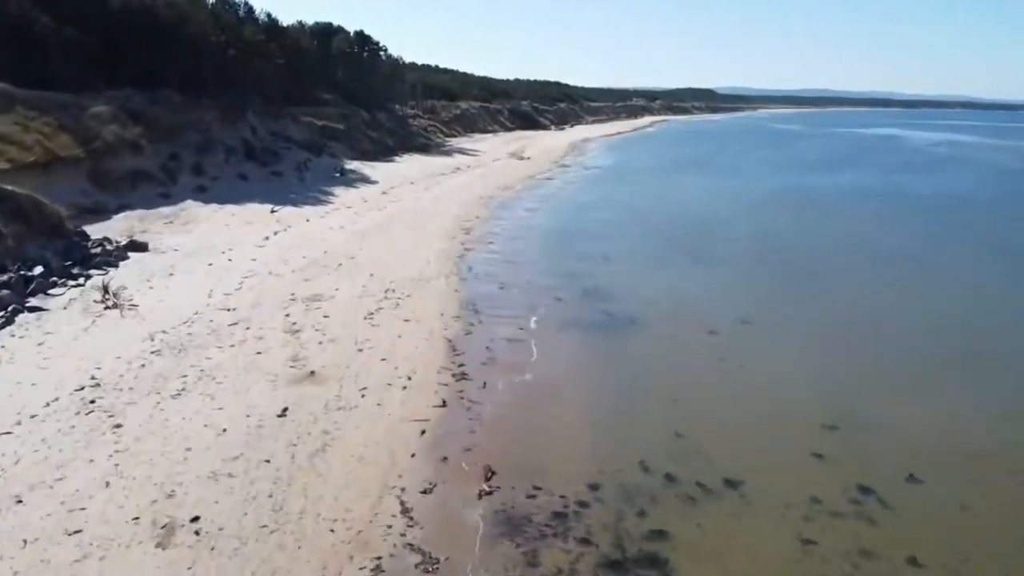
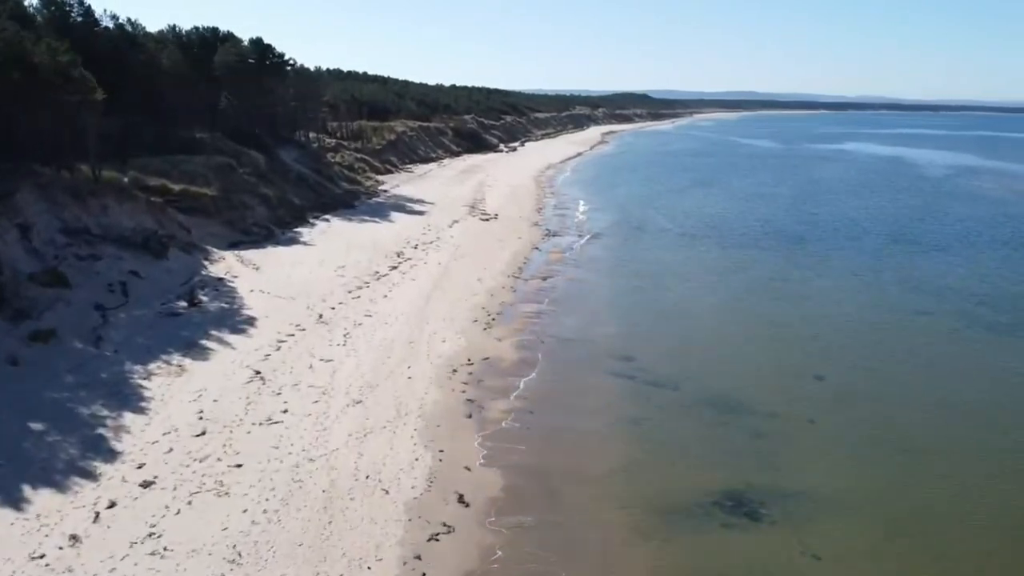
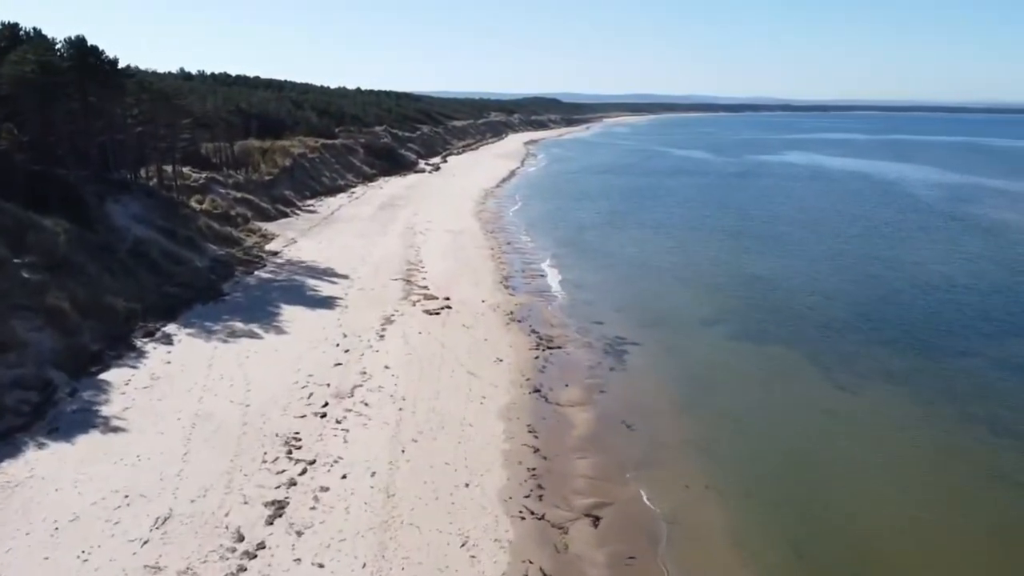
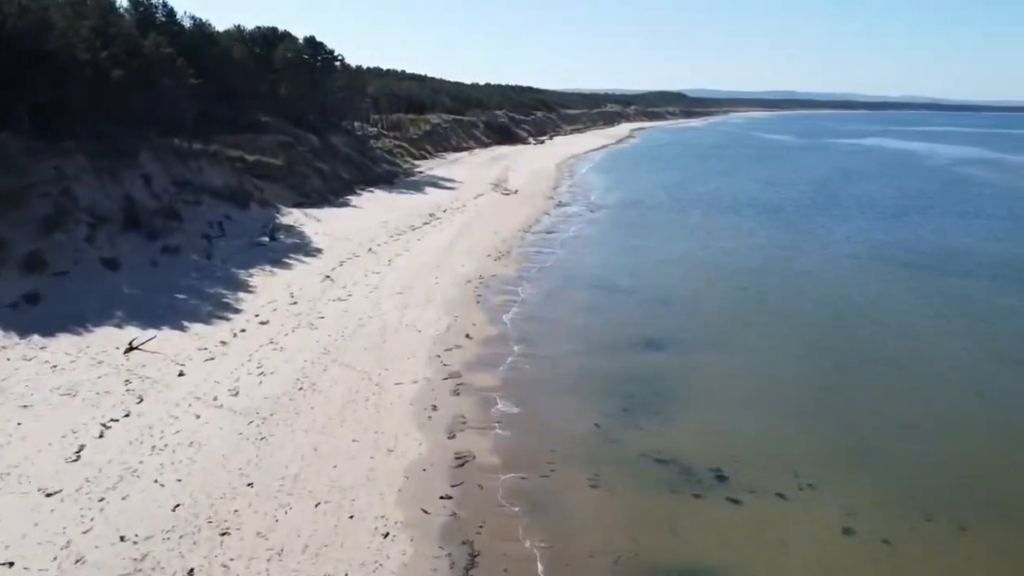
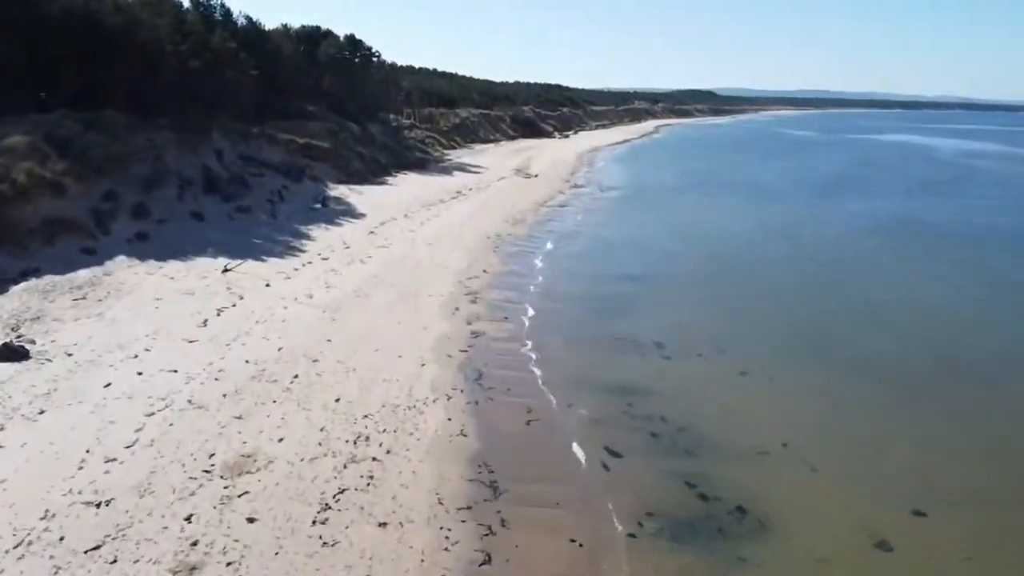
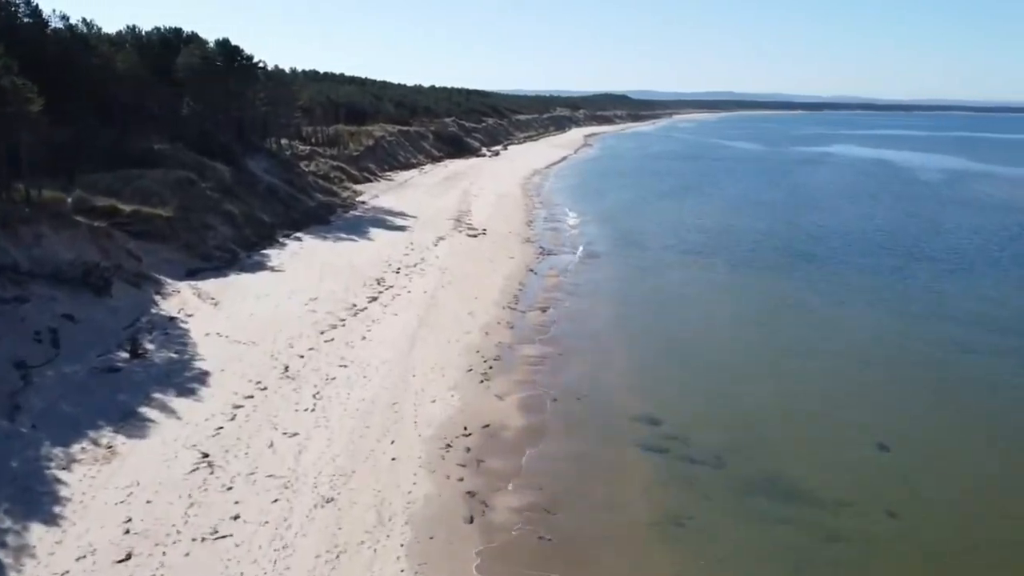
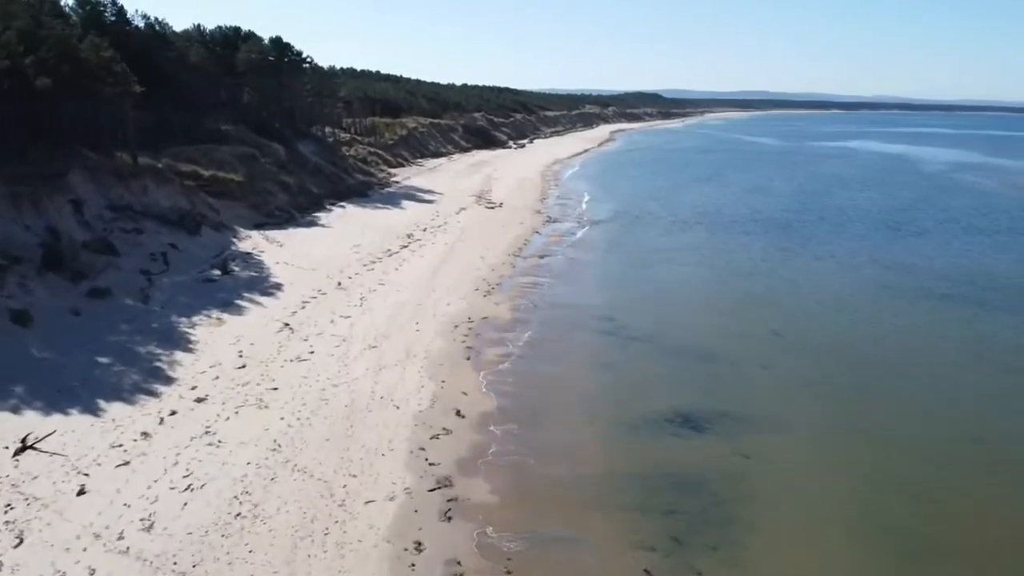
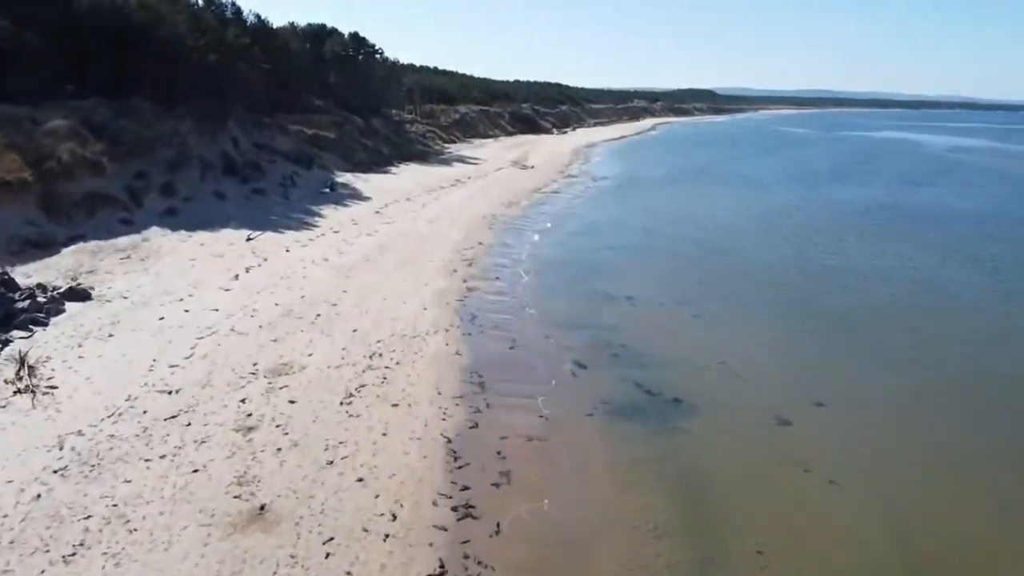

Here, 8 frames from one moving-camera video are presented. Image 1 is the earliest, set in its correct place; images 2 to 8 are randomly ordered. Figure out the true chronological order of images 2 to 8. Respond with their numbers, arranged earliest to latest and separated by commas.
8, 5, 4, 7, 2, 6, 3
